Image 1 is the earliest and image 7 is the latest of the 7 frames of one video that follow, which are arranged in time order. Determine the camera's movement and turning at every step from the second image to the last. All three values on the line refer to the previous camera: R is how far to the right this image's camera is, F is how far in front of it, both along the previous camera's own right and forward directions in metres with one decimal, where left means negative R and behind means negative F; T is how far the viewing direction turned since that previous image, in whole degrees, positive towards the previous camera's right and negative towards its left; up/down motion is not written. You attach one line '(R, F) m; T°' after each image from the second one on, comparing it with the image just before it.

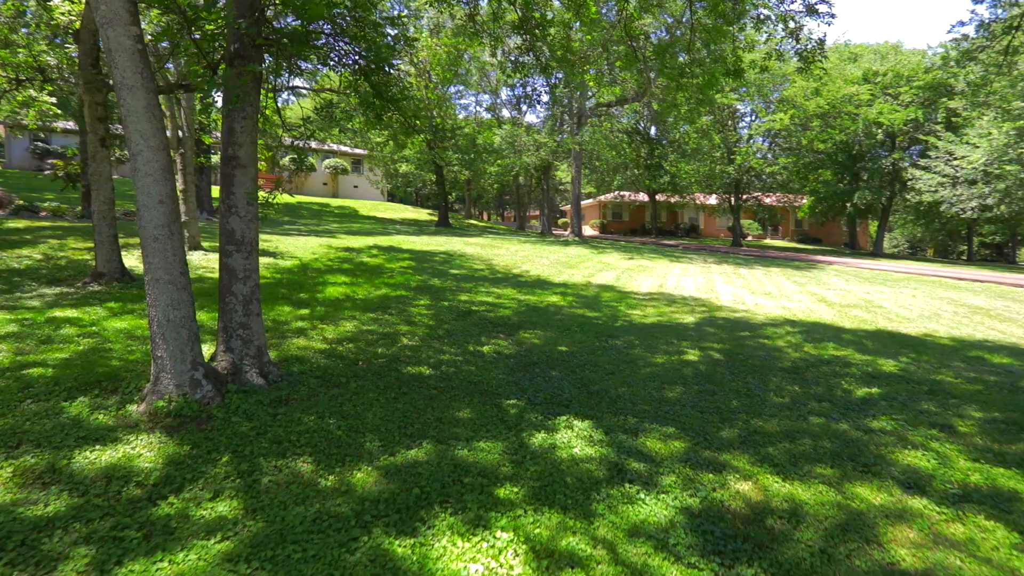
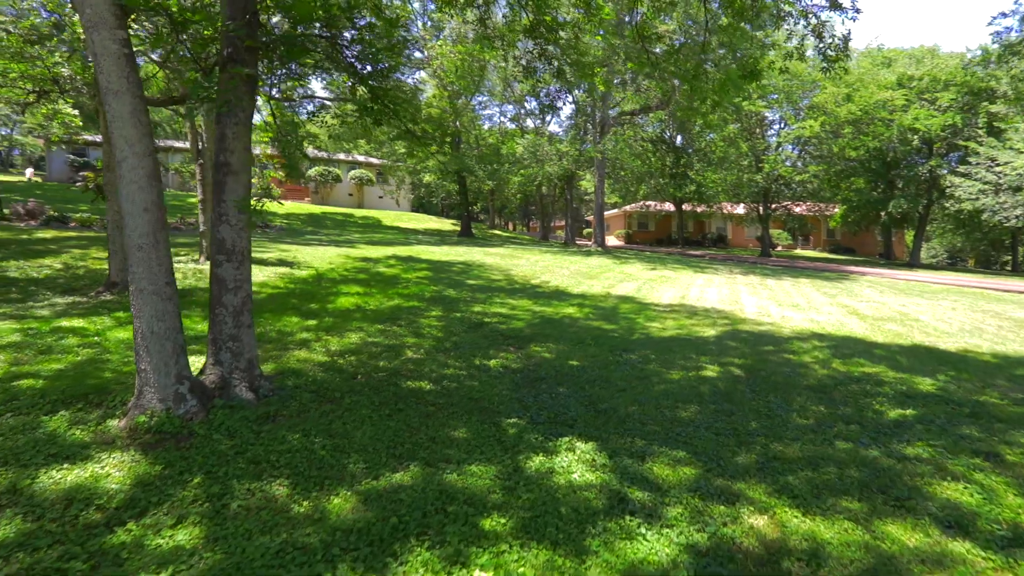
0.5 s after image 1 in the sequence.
(+0.2, +0.3) m; -3°
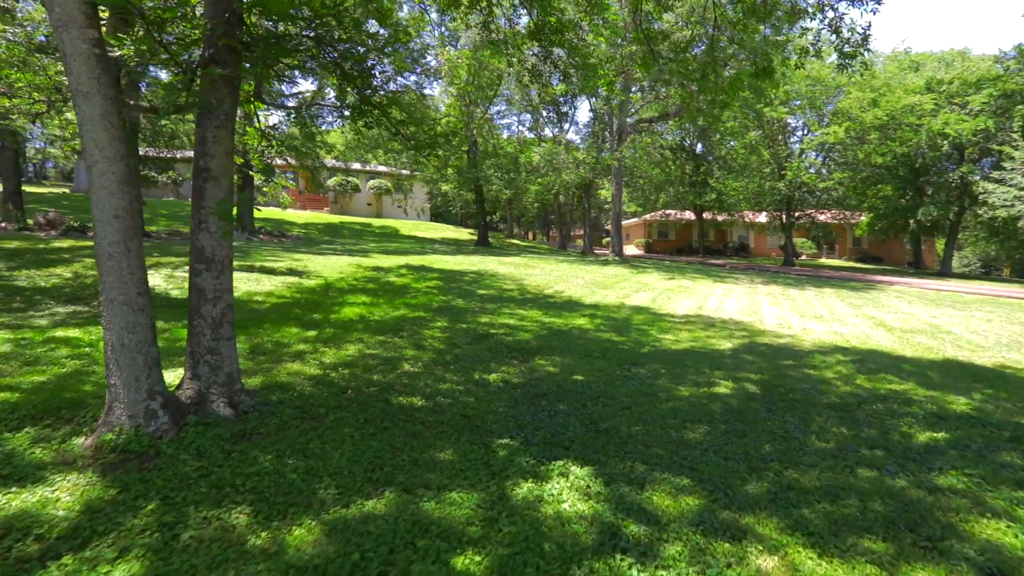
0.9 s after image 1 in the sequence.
(+0.2, +0.3) m; -2°
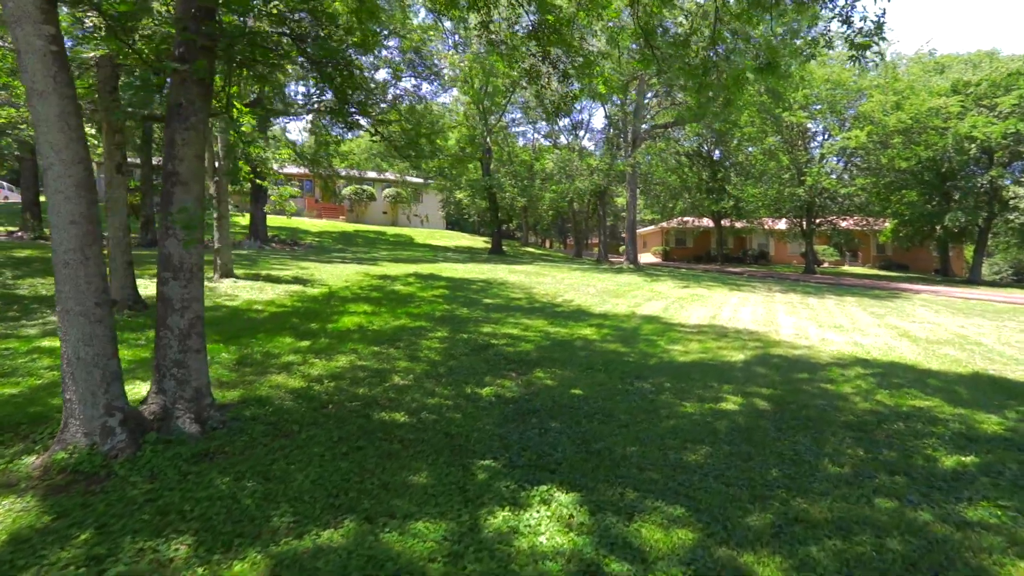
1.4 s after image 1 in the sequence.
(+0.2, +0.3) m; -2°
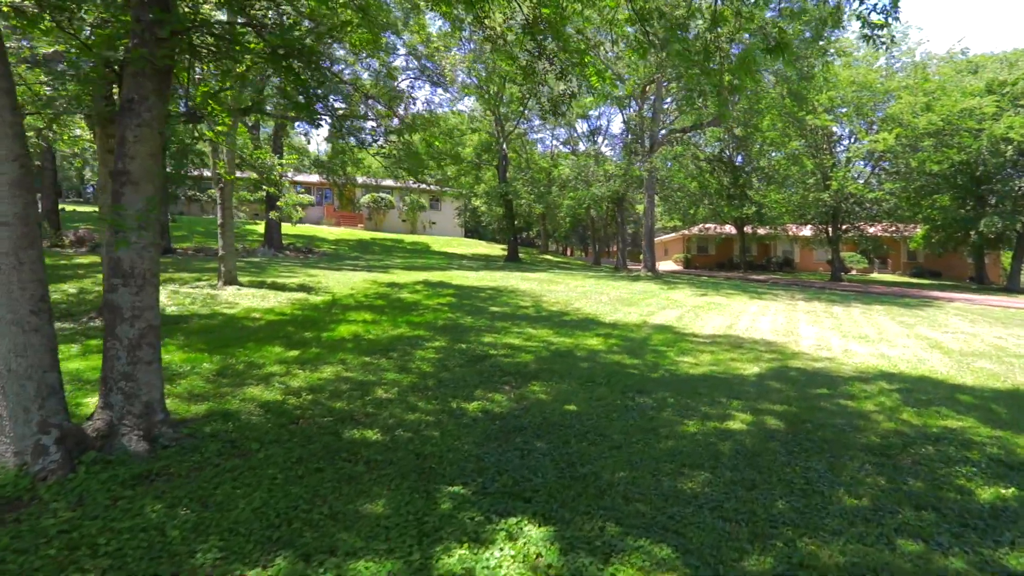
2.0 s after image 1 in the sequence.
(+0.3, +0.4) m; -2°
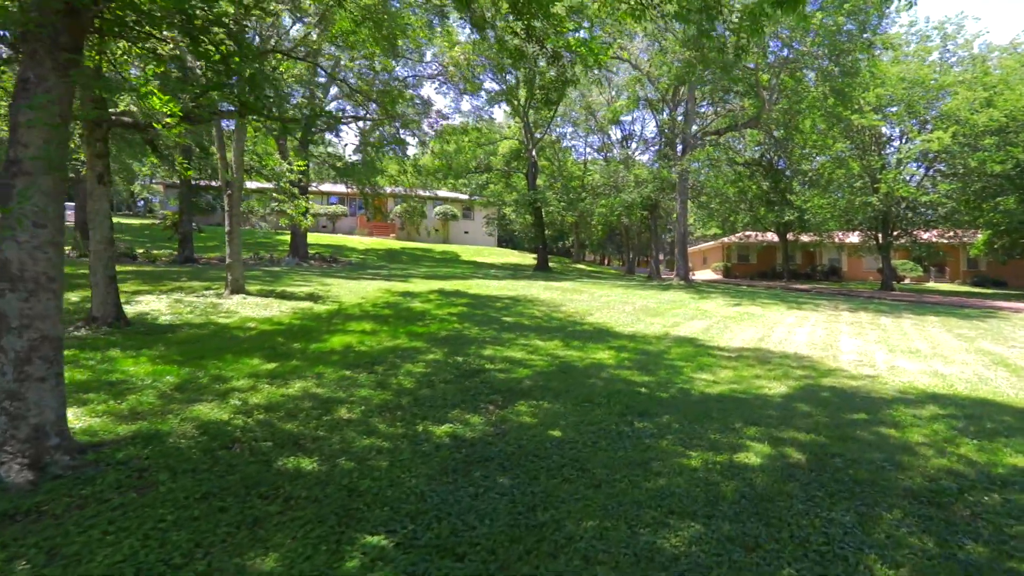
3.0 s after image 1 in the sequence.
(+0.5, +0.7) m; -4°
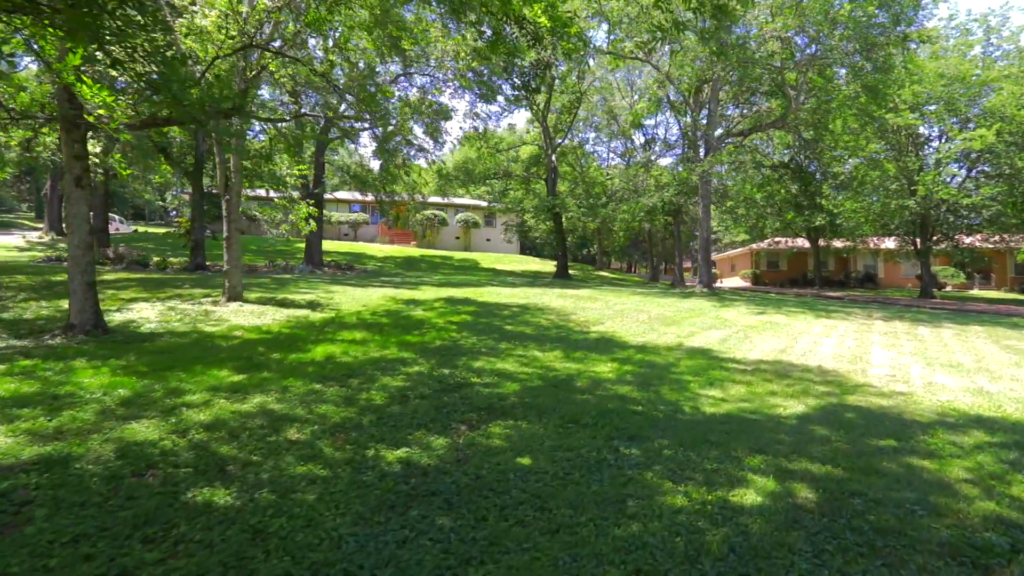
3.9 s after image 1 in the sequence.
(+0.4, +0.6) m; -3°
